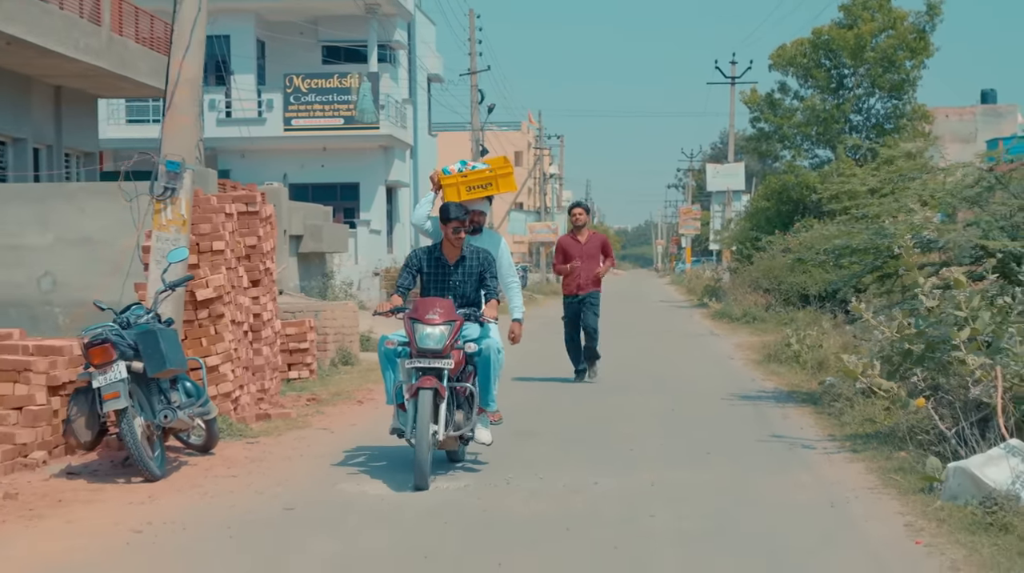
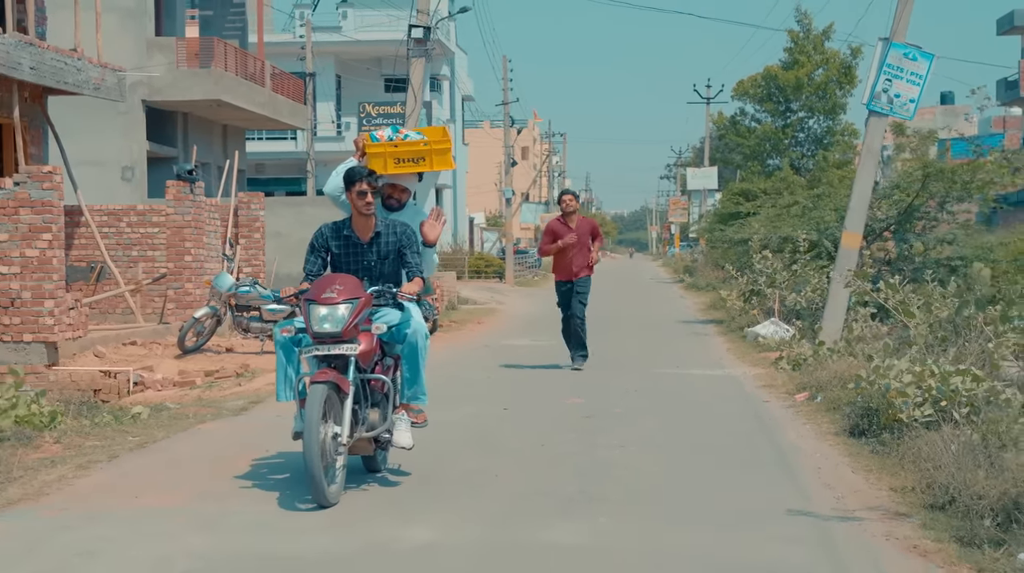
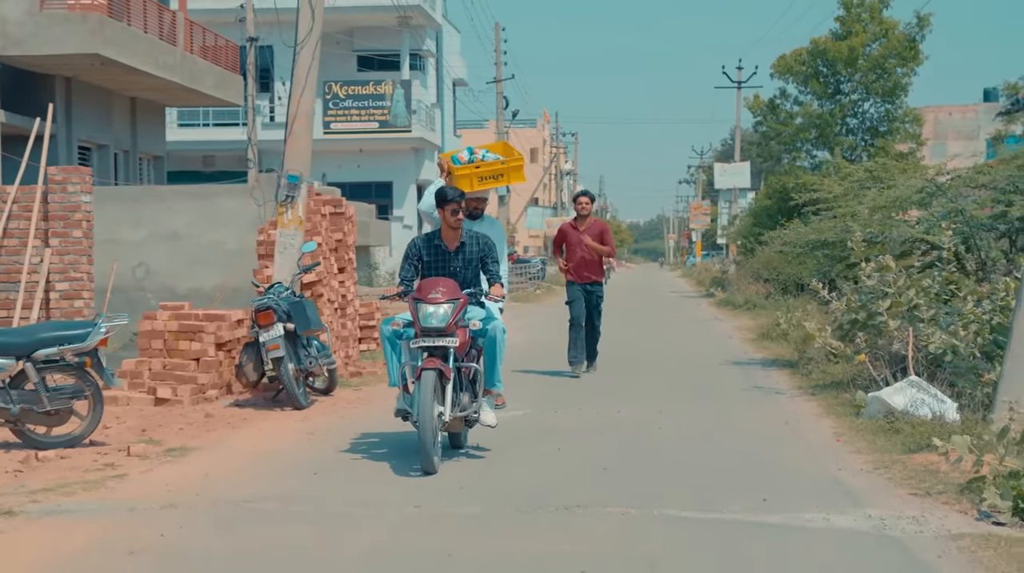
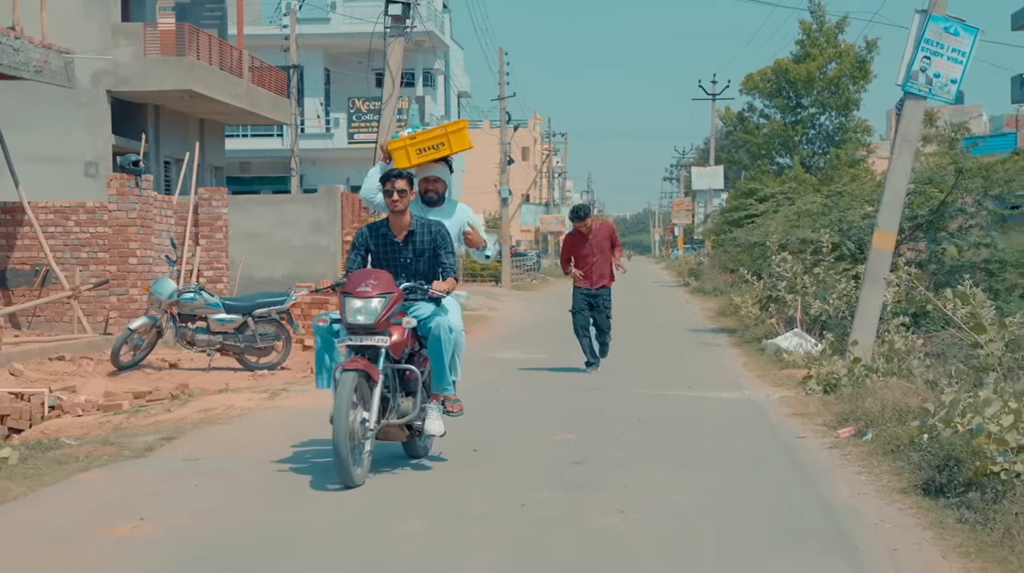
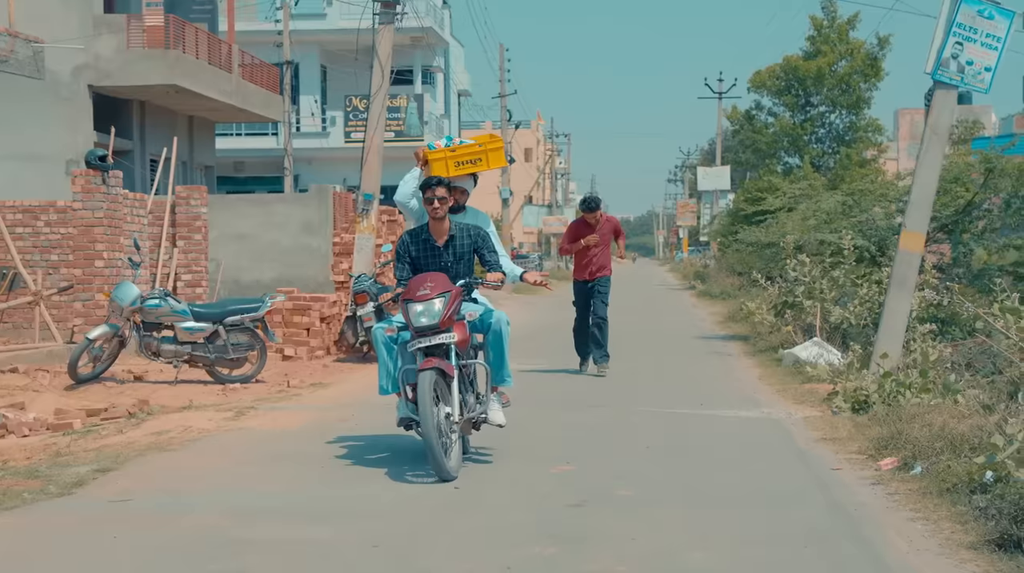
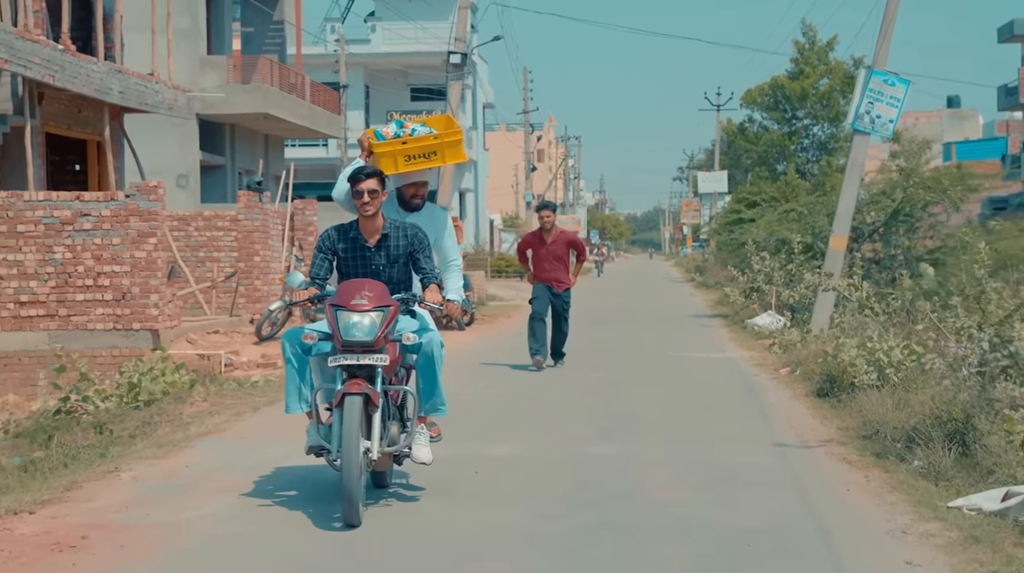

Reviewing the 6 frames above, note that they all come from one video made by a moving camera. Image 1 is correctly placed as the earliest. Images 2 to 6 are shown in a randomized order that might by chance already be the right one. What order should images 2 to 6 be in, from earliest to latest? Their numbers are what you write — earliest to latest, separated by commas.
3, 5, 4, 2, 6
